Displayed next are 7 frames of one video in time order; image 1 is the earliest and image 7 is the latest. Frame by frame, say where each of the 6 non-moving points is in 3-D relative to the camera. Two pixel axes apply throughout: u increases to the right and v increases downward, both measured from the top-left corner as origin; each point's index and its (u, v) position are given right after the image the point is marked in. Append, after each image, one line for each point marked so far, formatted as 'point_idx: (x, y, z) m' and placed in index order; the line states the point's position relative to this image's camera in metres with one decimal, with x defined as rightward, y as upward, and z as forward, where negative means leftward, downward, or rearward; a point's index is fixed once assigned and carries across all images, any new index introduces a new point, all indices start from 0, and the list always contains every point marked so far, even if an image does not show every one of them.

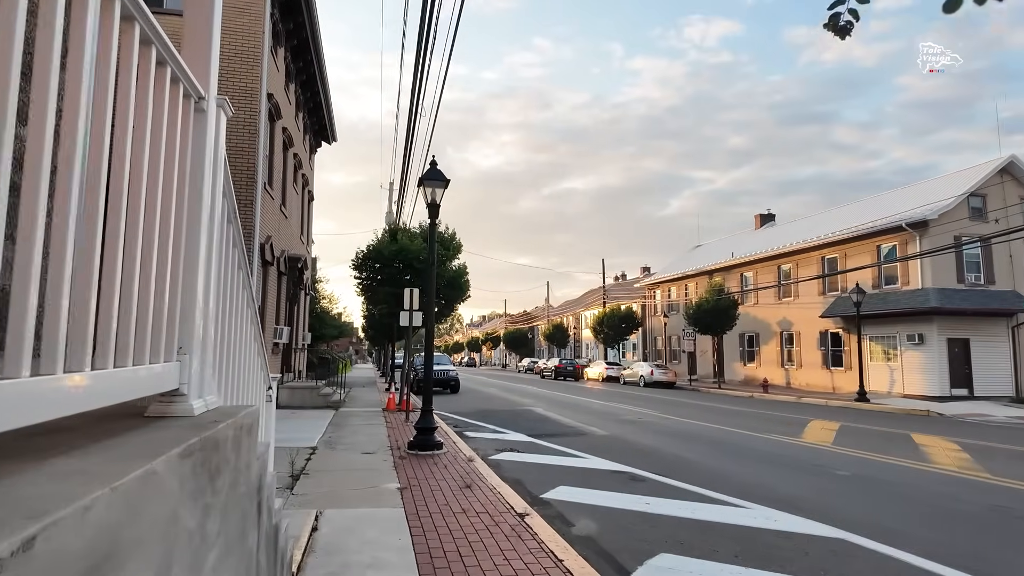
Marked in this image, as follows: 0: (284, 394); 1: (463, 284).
0: (-6.6, -3.1, +16.9) m
1: (-1.6, +0.1, +19.0) m
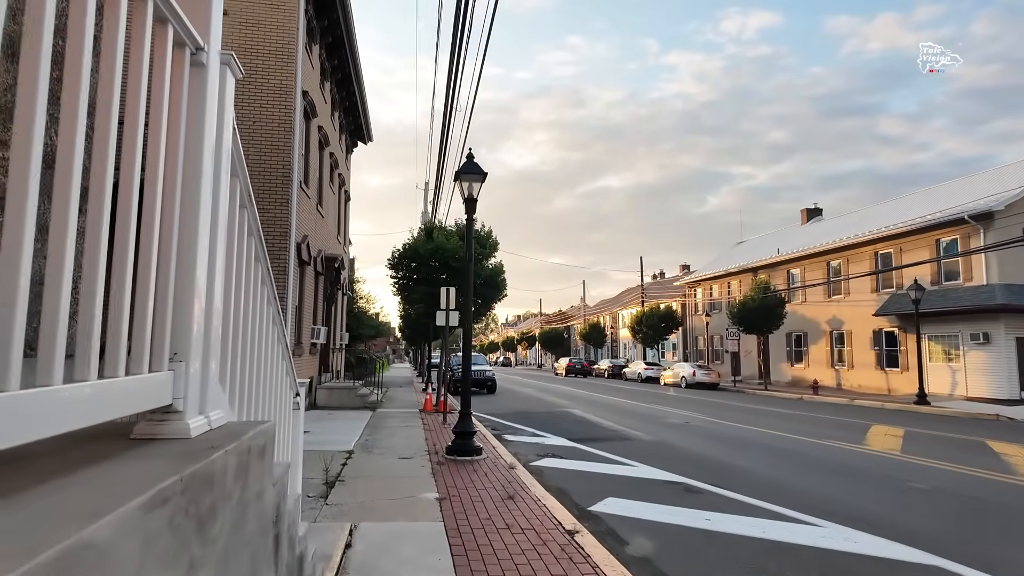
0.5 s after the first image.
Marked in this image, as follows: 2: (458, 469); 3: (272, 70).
0: (-5.5, -3.1, +16.8) m
1: (-0.4, +0.1, +18.5) m
2: (-0.8, -2.6, +8.3) m
3: (-5.3, +4.8, +12.9) m
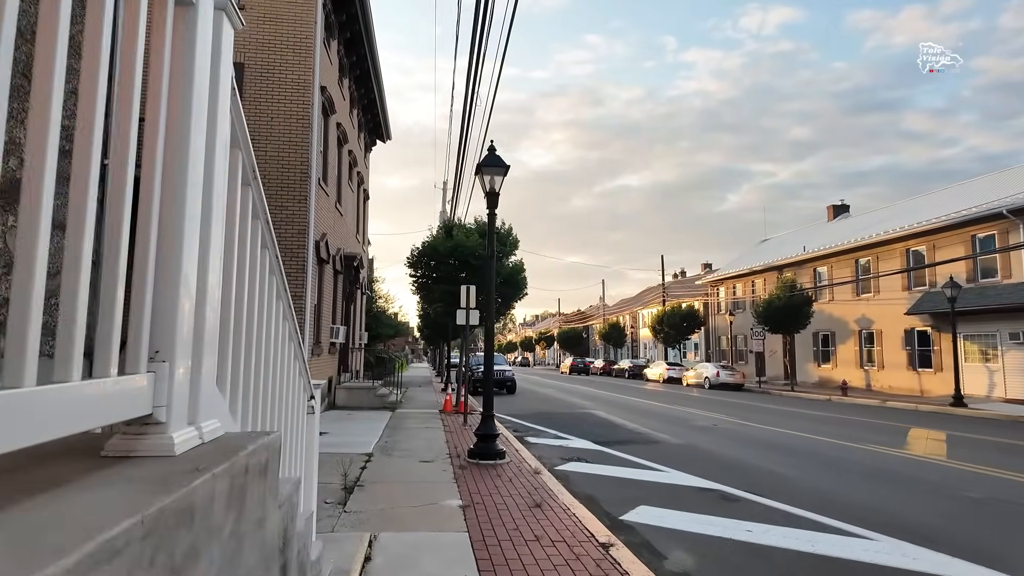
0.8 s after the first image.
0: (-4.8, -3.0, +16.6) m
1: (+0.3, +0.2, +18.2) m
2: (-0.4, -2.5, +7.9) m
3: (-4.8, +4.9, +12.7) m
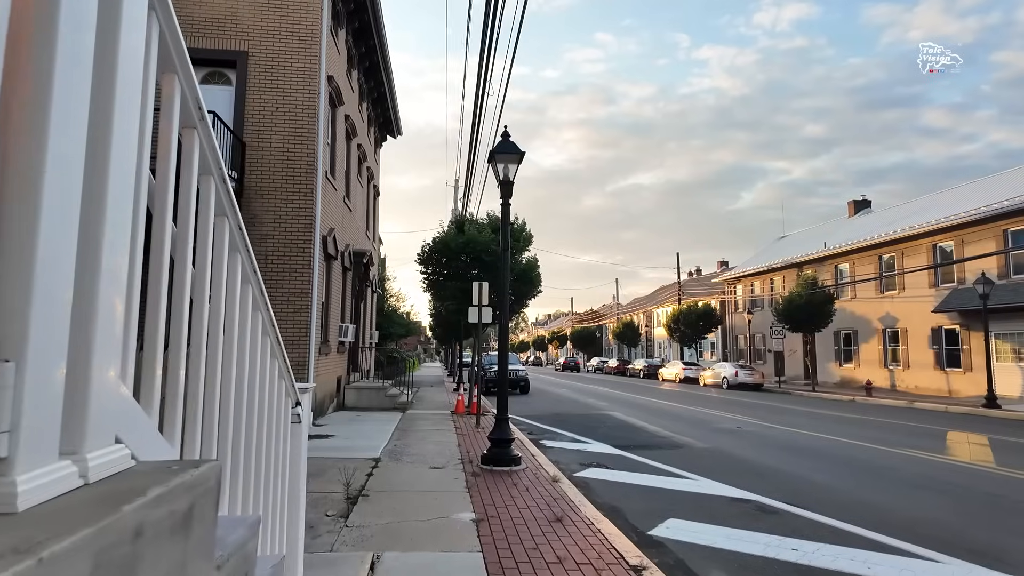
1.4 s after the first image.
0: (-4.5, -3.0, +16.1) m
1: (+0.7, +0.3, +17.6) m
2: (-0.2, -2.5, +7.4) m
3: (-4.5, +4.9, +12.3) m
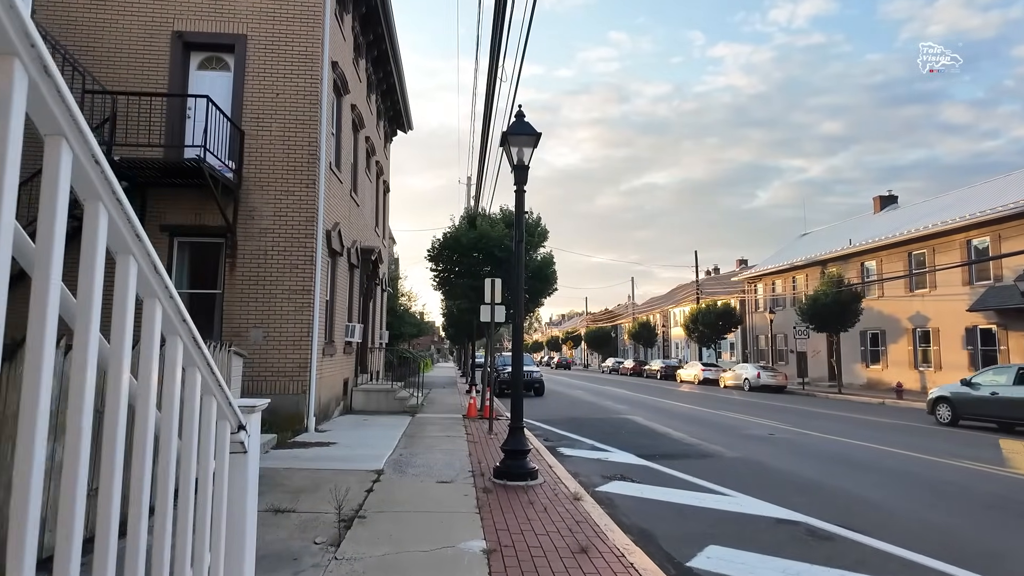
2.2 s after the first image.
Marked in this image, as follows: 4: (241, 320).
0: (-4.1, -2.9, +15.4) m
1: (+1.1, +0.3, +16.8) m
2: (0.0, -2.4, +6.6) m
3: (-4.3, +5.0, +11.6) m
4: (-5.1, -0.6, +11.0) m
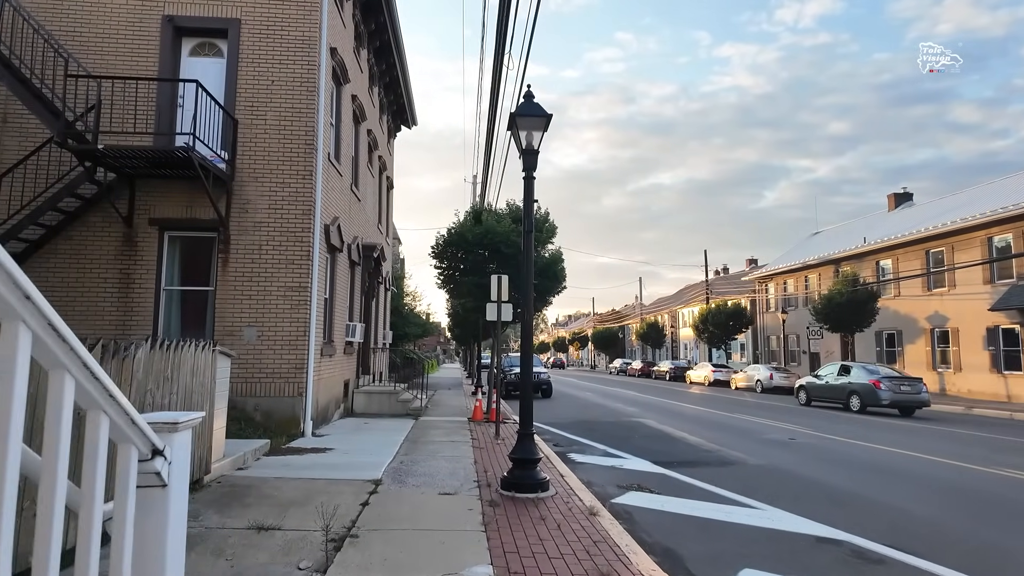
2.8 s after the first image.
0: (-3.9, -2.8, +14.9) m
1: (+1.3, +0.4, +16.2) m
2: (+0.1, -2.3, +6.0) m
3: (-4.1, +5.1, +11.0) m
4: (-5.0, -0.5, +10.4) m
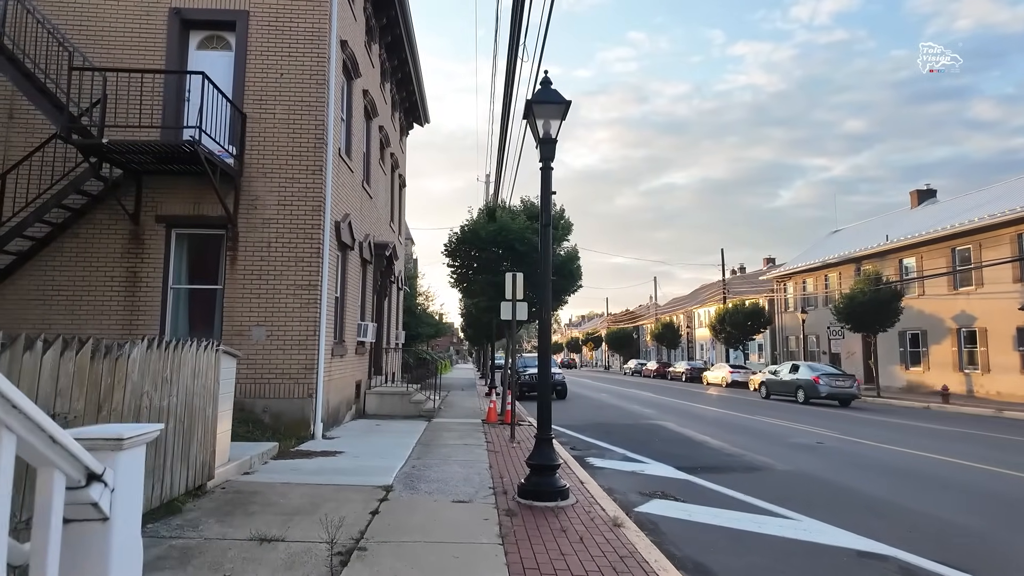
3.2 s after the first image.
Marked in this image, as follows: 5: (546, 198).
0: (-3.5, -2.8, +14.6) m
1: (+1.7, +0.4, +15.8) m
2: (+0.3, -2.3, +5.6) m
3: (-3.8, +5.1, +10.7) m
4: (-4.7, -0.5, +10.1) m
5: (+0.4, +1.1, +6.9) m
